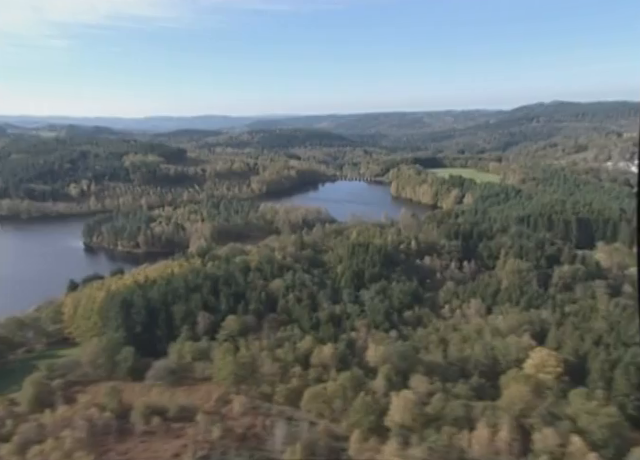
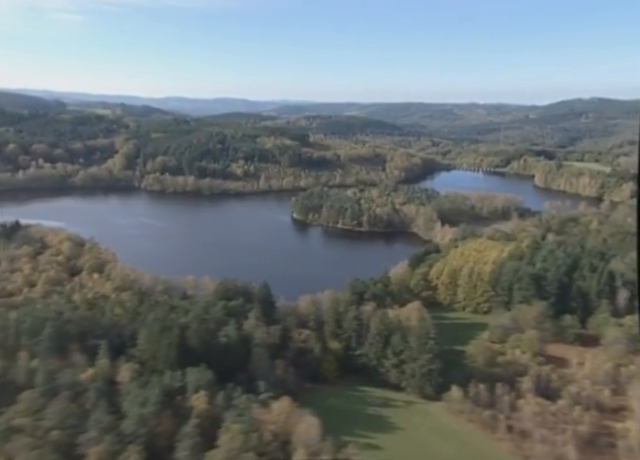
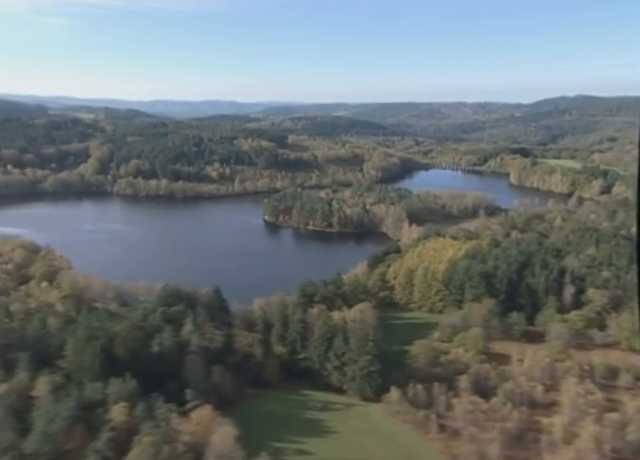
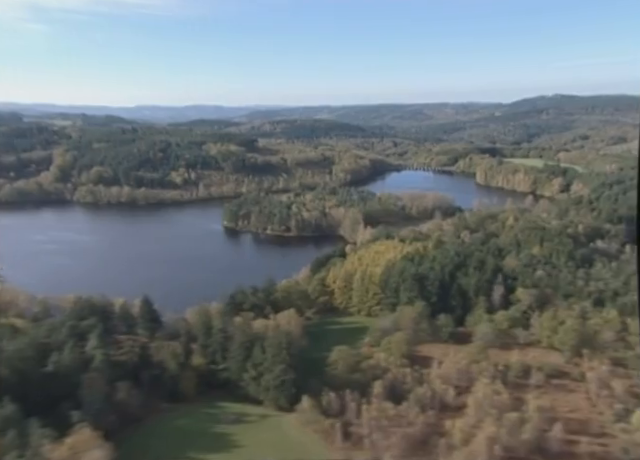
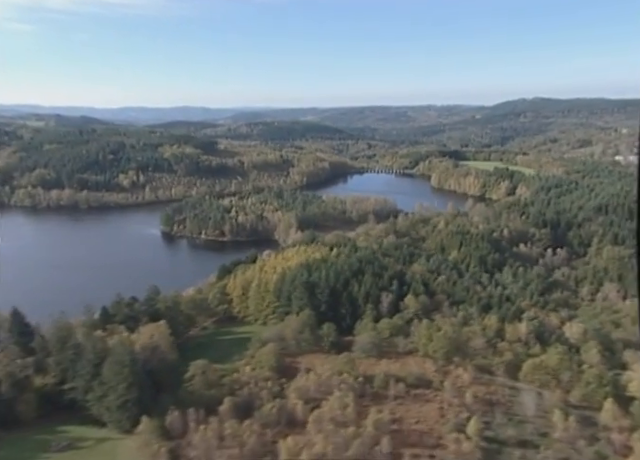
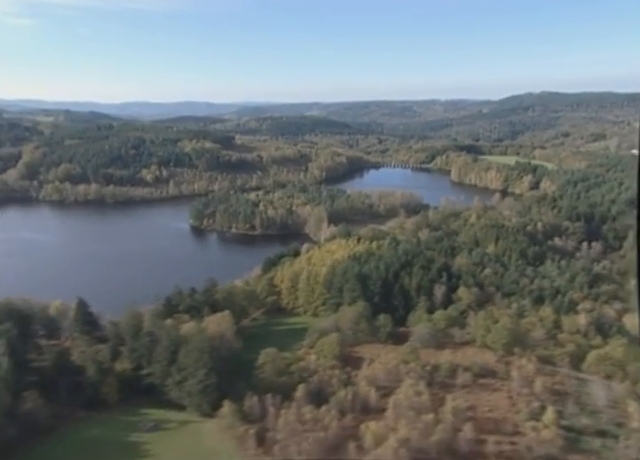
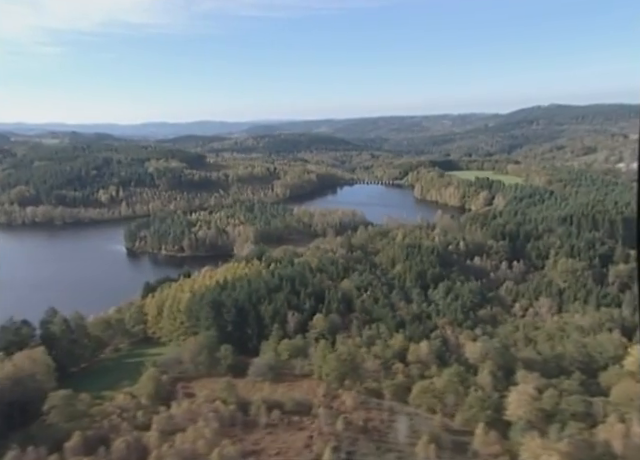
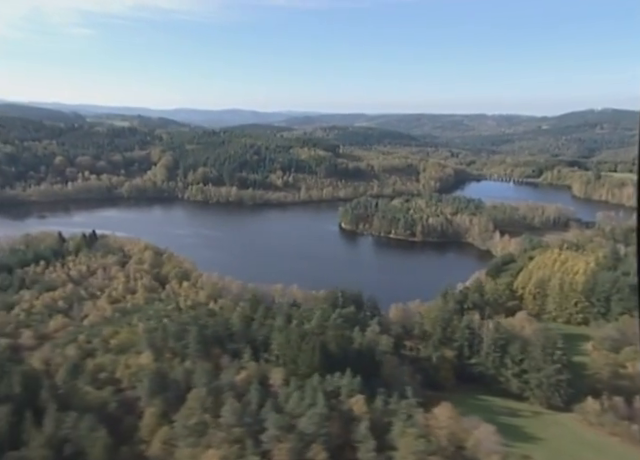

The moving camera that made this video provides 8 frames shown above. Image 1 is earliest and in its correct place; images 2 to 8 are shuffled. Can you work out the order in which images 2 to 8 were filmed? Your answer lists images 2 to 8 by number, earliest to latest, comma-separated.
7, 5, 6, 4, 3, 2, 8
